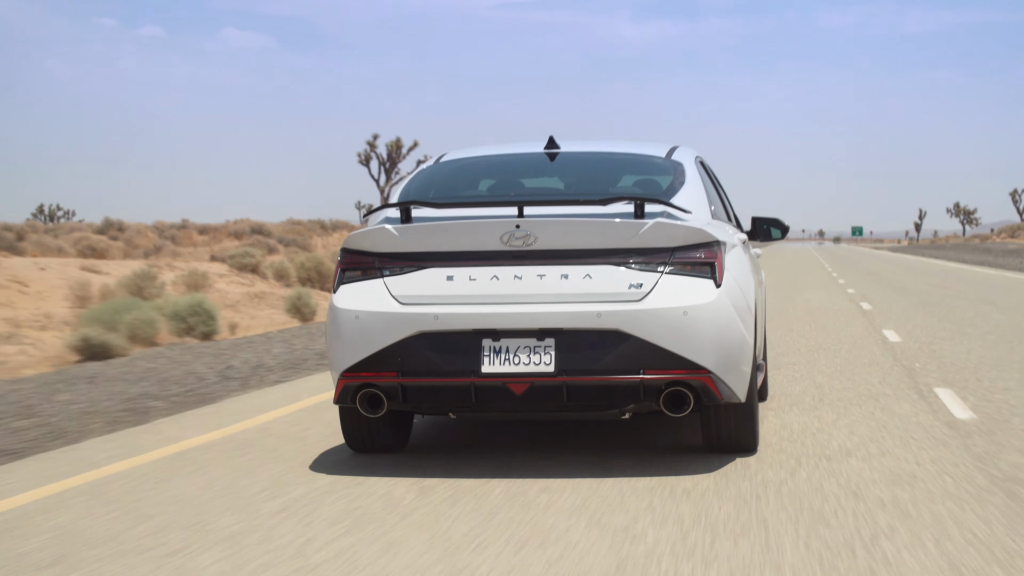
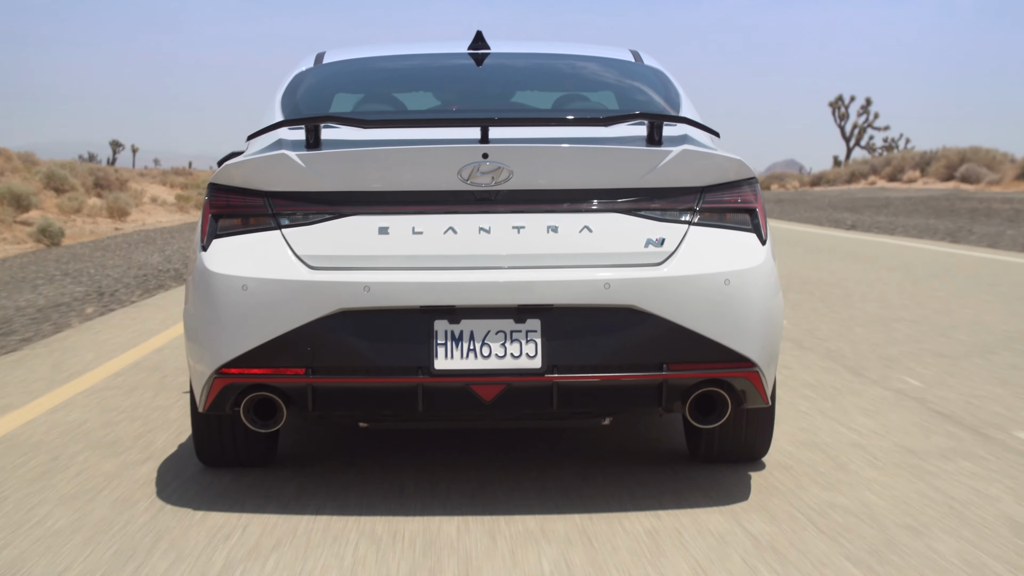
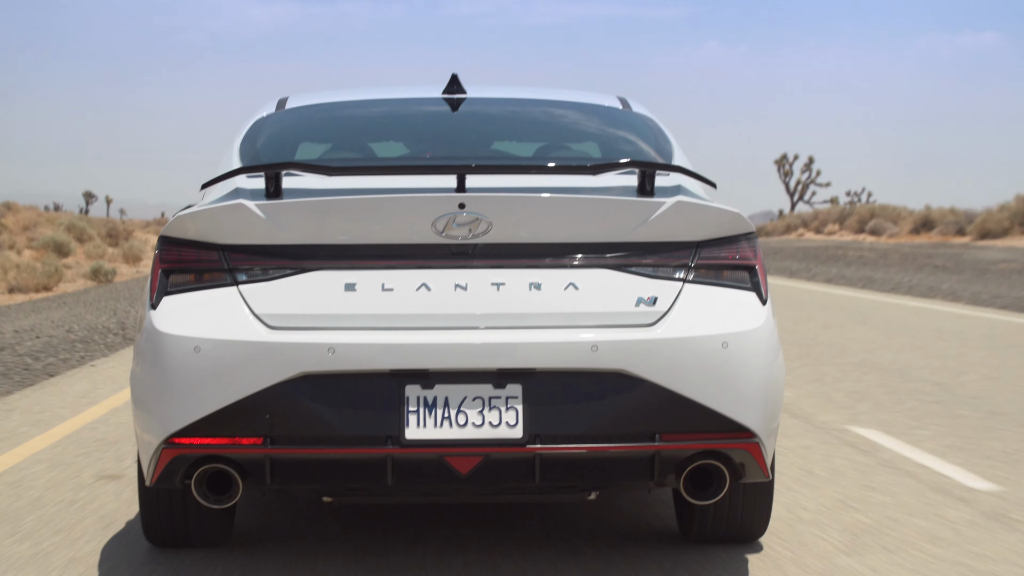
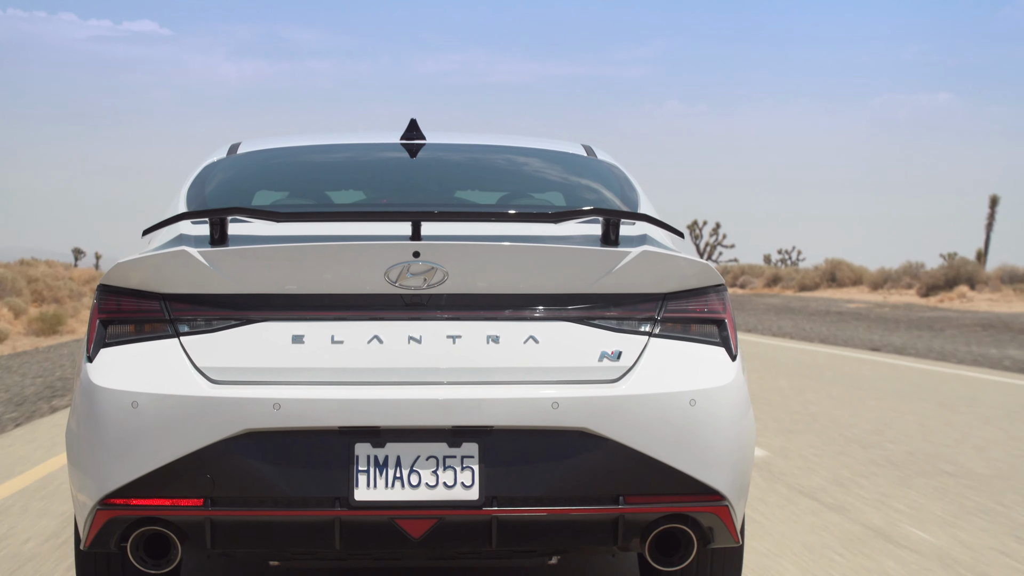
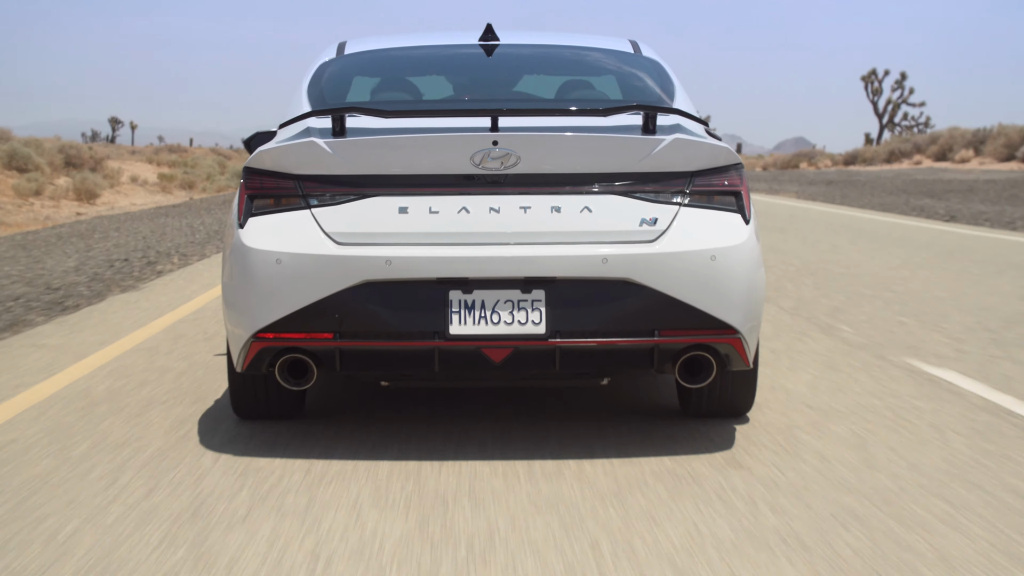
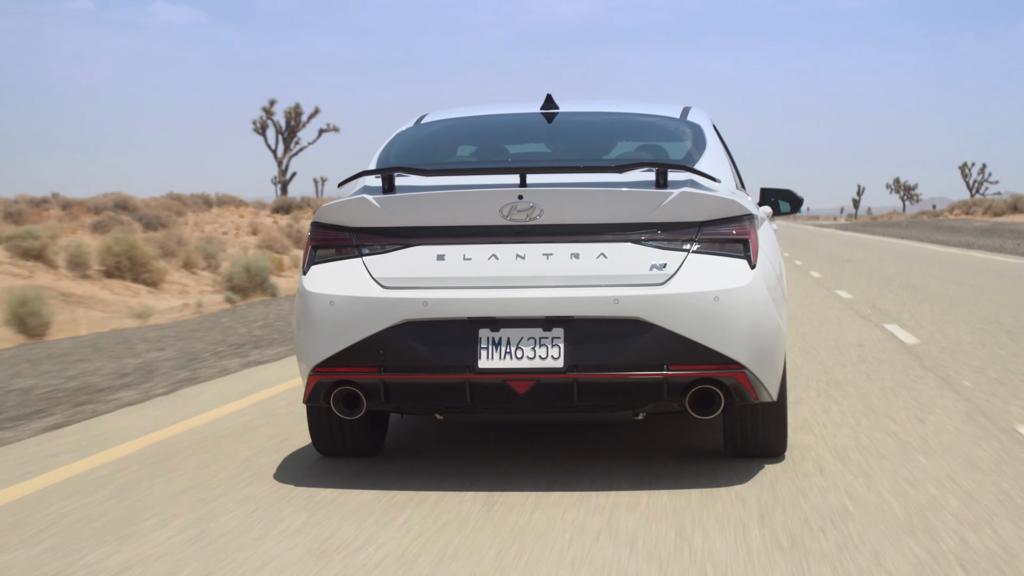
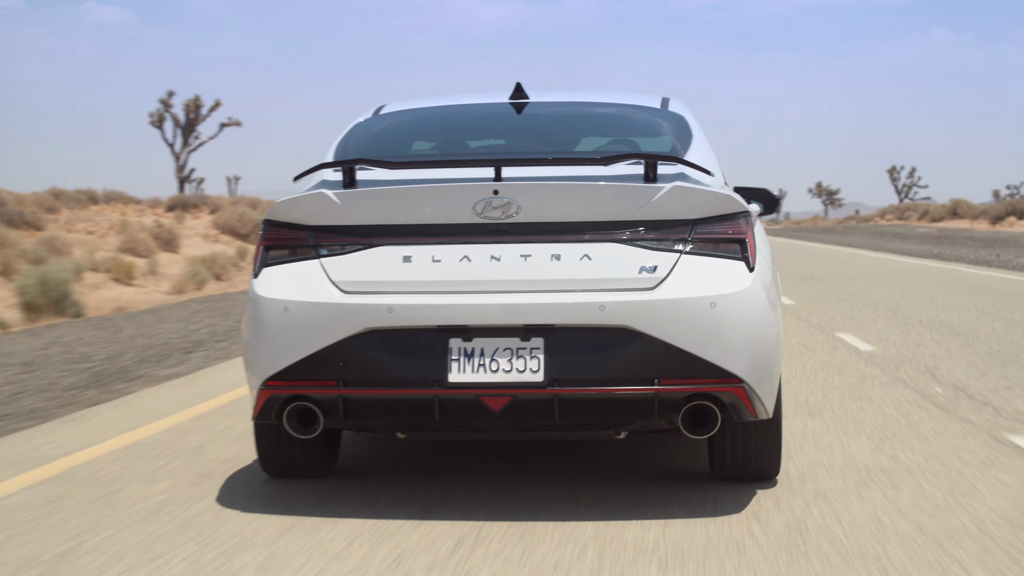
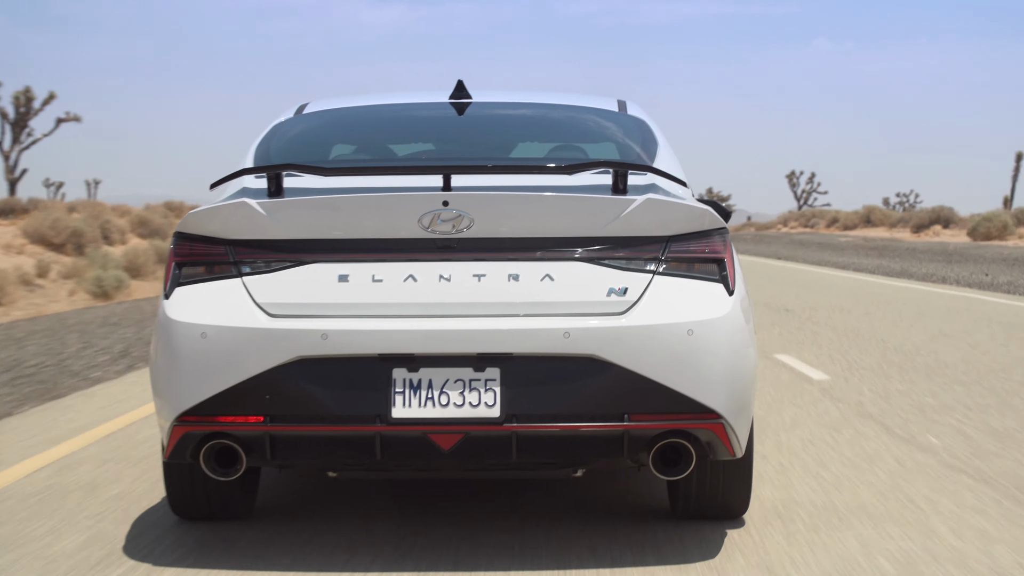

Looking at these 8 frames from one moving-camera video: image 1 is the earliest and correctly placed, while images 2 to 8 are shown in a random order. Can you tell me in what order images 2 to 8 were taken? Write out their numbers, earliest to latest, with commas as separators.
6, 7, 8, 4, 3, 2, 5
